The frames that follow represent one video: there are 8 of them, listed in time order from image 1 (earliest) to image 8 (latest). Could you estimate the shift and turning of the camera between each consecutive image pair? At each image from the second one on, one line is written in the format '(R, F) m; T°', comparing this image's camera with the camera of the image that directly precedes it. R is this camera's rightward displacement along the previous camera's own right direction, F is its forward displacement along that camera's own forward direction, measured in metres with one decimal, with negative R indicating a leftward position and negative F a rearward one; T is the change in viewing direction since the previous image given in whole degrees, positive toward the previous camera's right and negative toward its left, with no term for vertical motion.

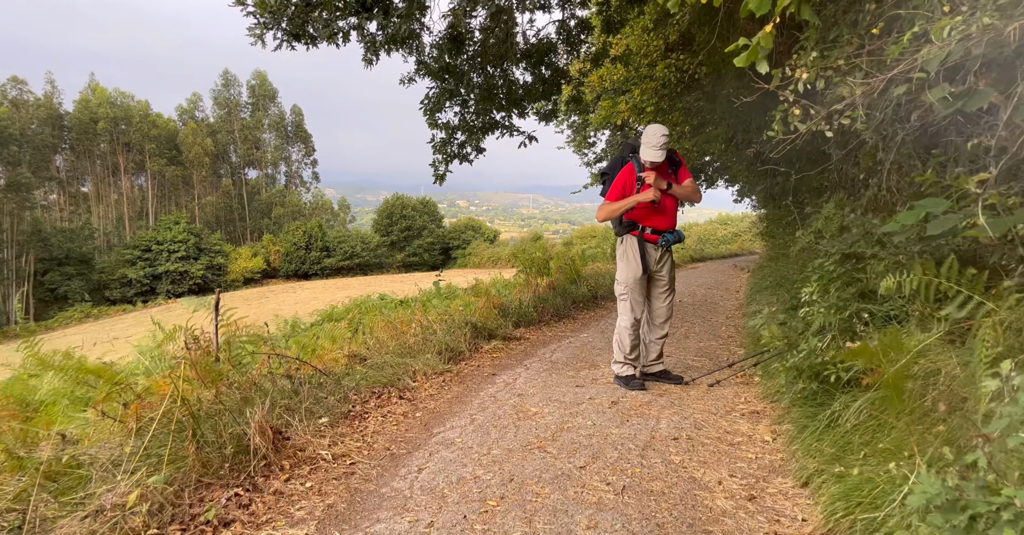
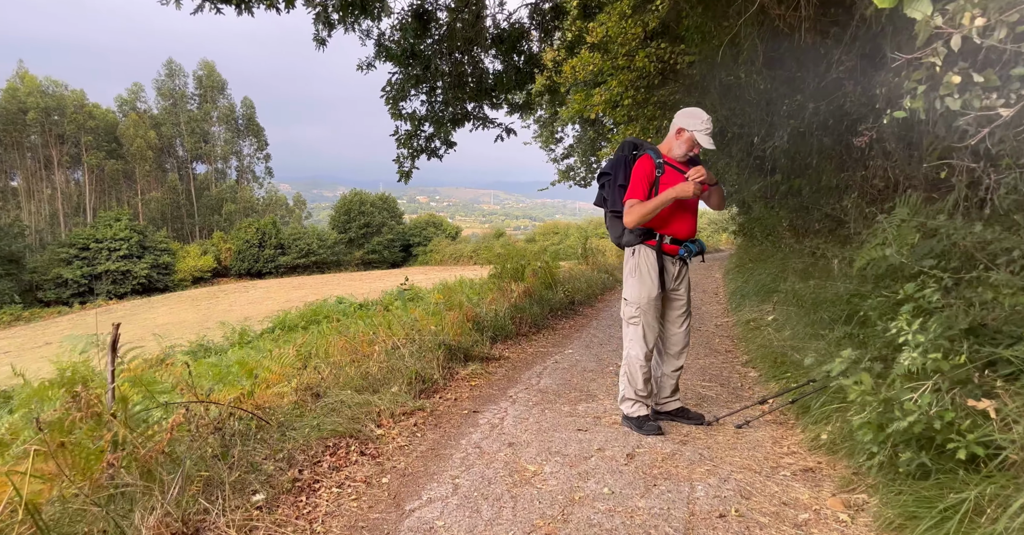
(-0.2, +0.9) m; +4°
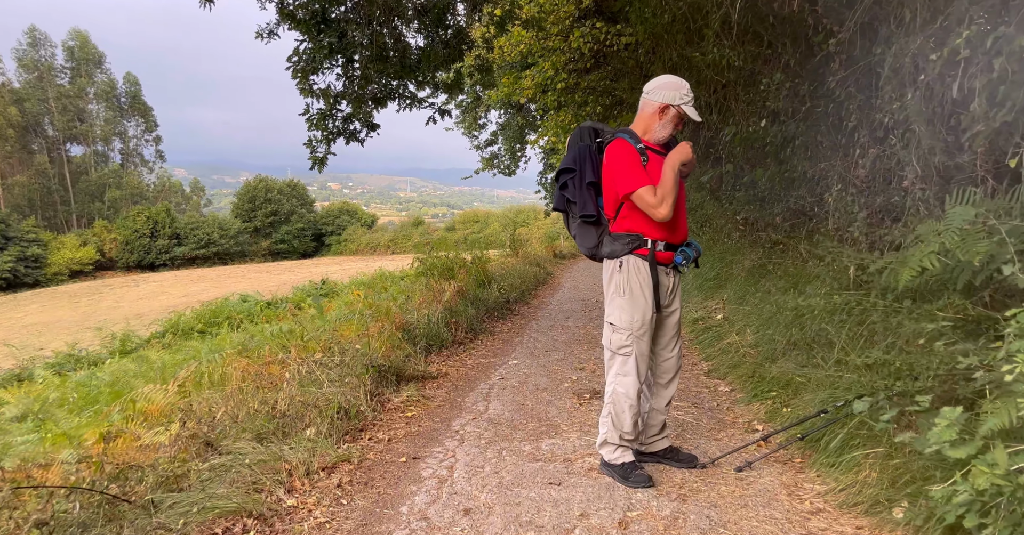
(-0.2, +0.9) m; +8°
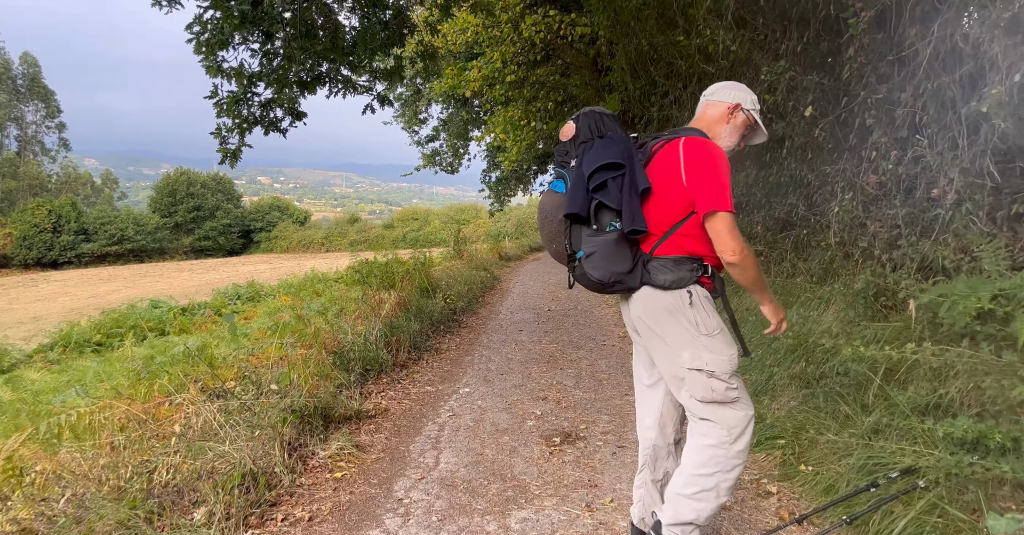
(-0.1, +0.9) m; +6°
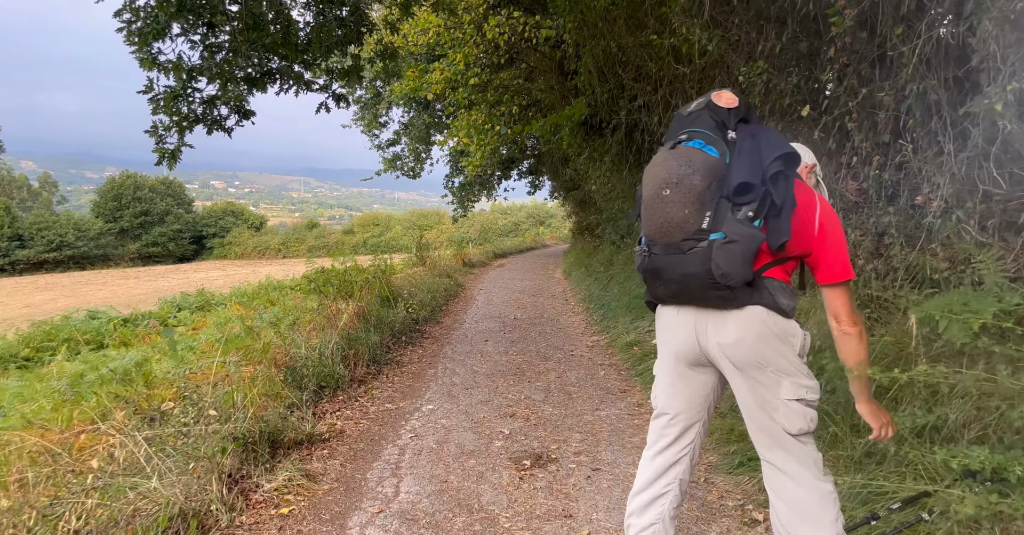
(0.0, +0.3) m; +4°
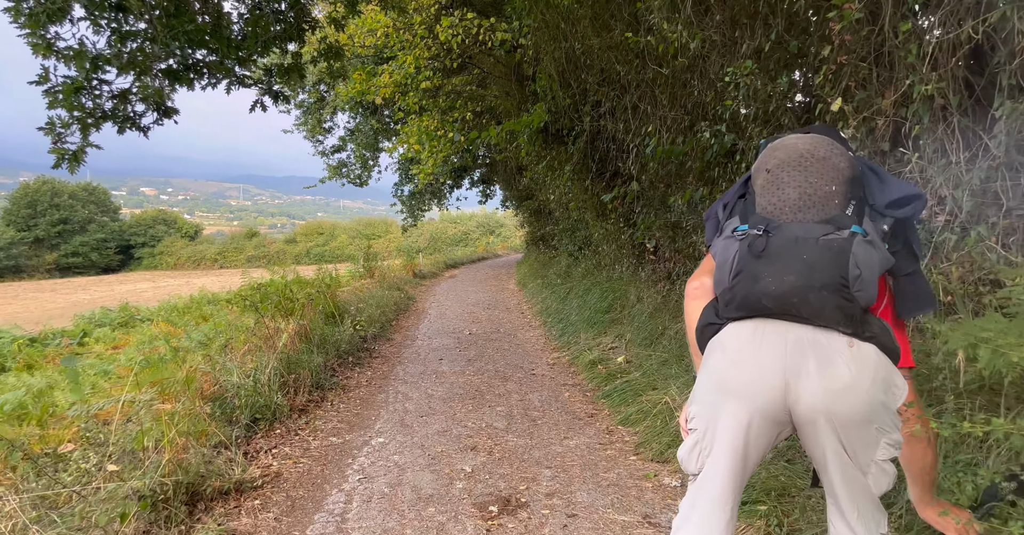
(-0.1, +0.5) m; +5°
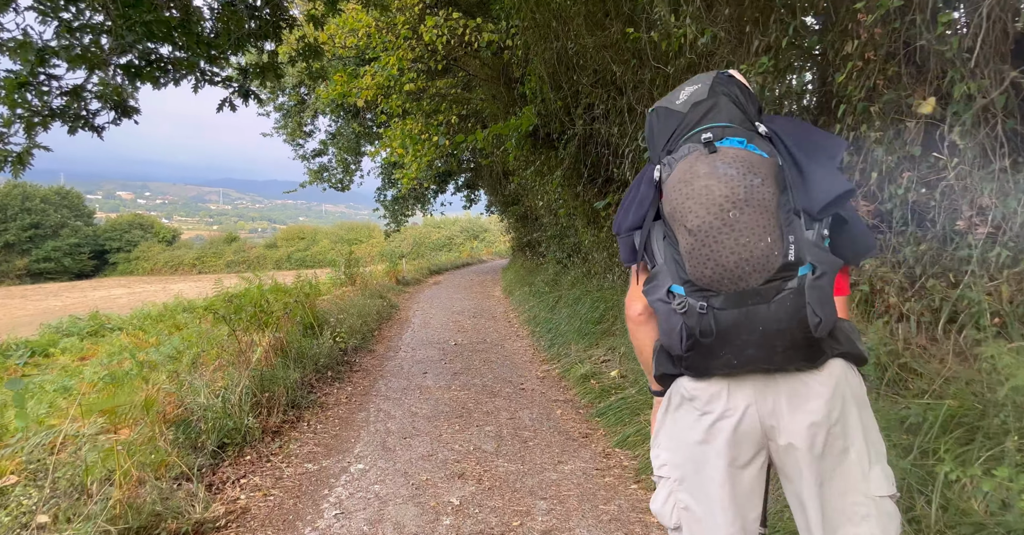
(0.0, +0.3) m; +2°
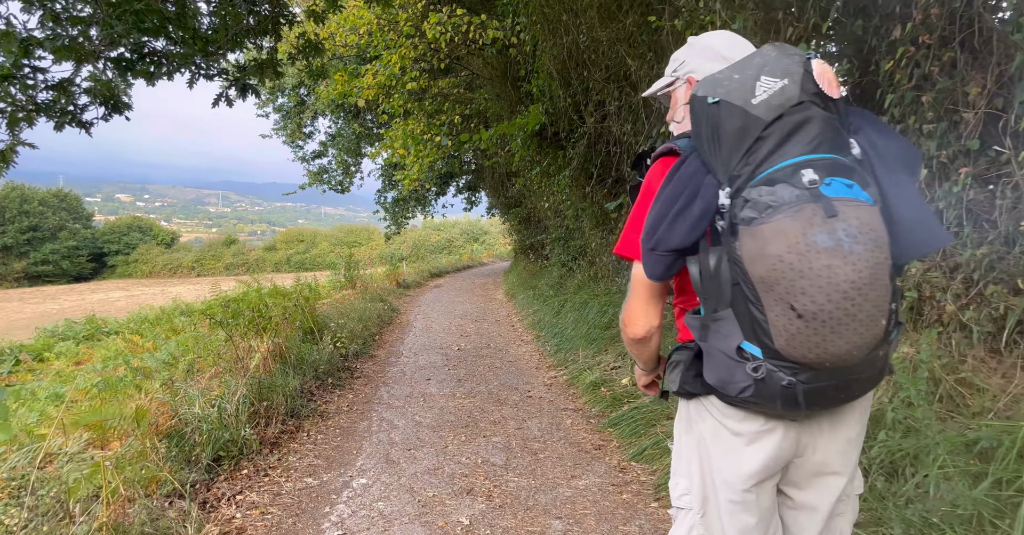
(-0.1, +0.2) m; 0°
